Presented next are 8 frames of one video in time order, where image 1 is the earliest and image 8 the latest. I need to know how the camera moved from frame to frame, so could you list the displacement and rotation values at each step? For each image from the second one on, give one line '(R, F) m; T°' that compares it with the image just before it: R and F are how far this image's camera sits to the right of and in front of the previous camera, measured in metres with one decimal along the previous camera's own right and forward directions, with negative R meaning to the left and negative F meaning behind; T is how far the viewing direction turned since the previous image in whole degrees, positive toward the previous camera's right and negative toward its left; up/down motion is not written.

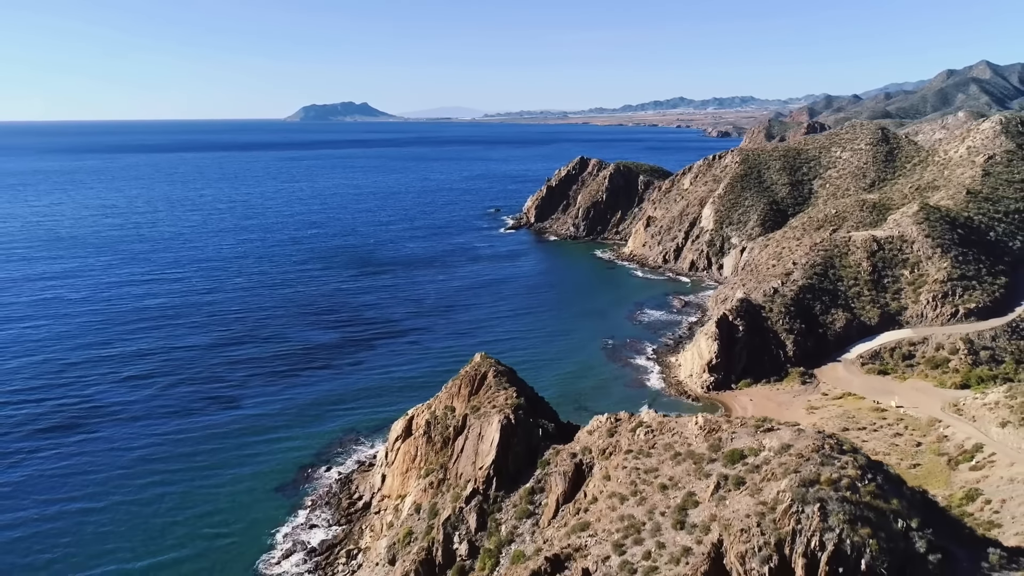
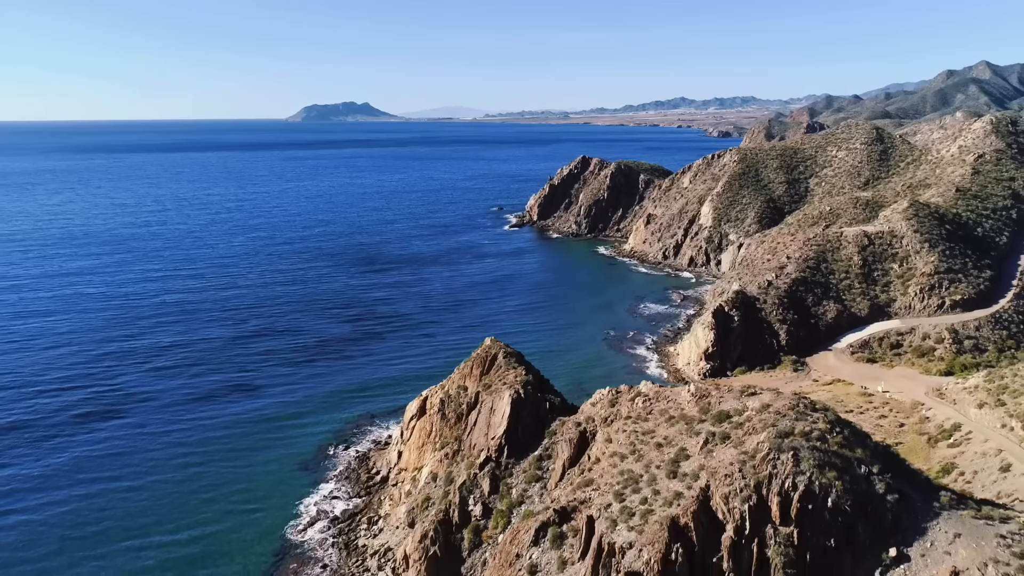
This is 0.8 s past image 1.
(-0.3, -2.0) m; 0°
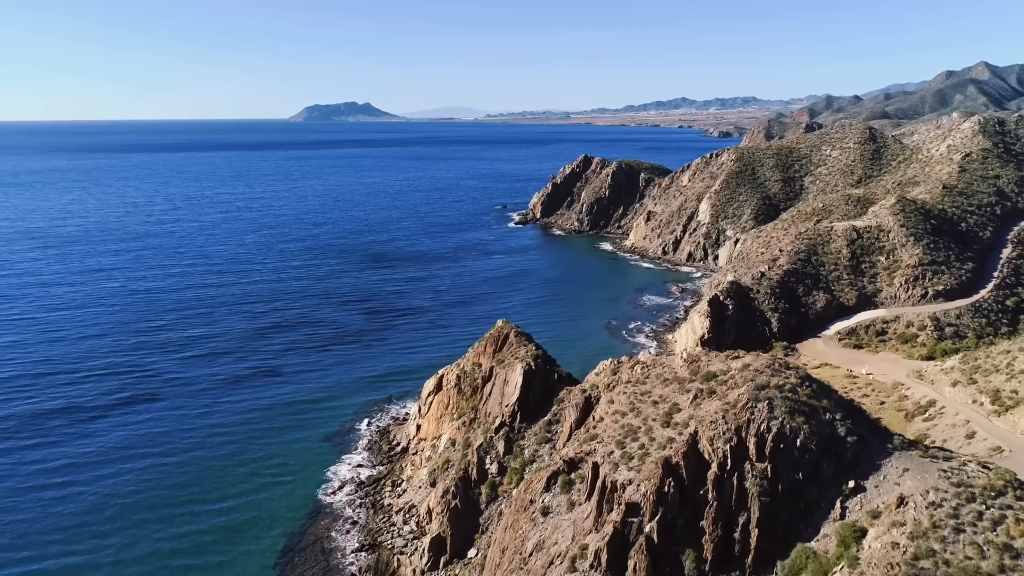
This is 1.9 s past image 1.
(-0.4, -2.7) m; 0°
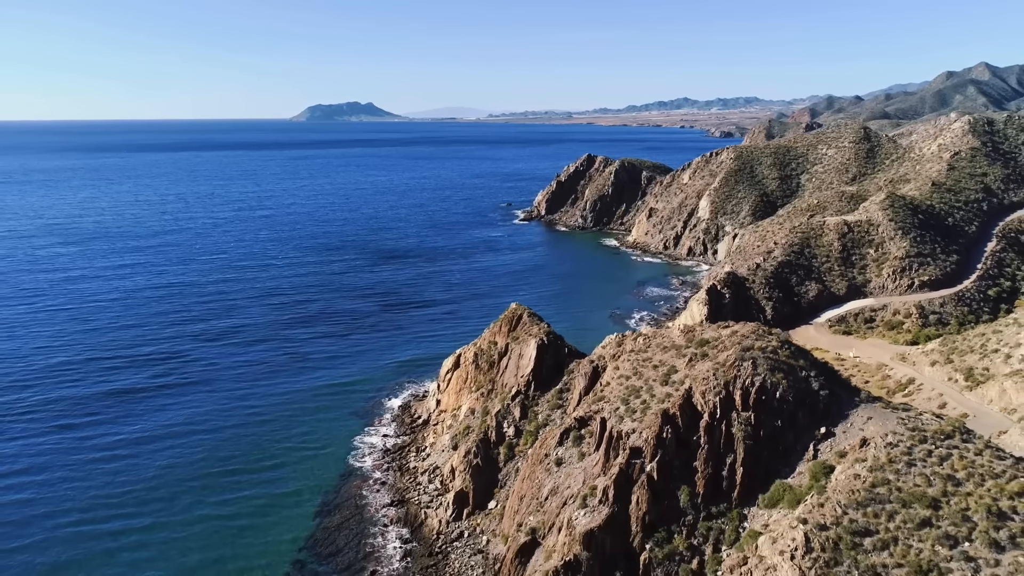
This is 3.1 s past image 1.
(-0.6, -2.9) m; 0°
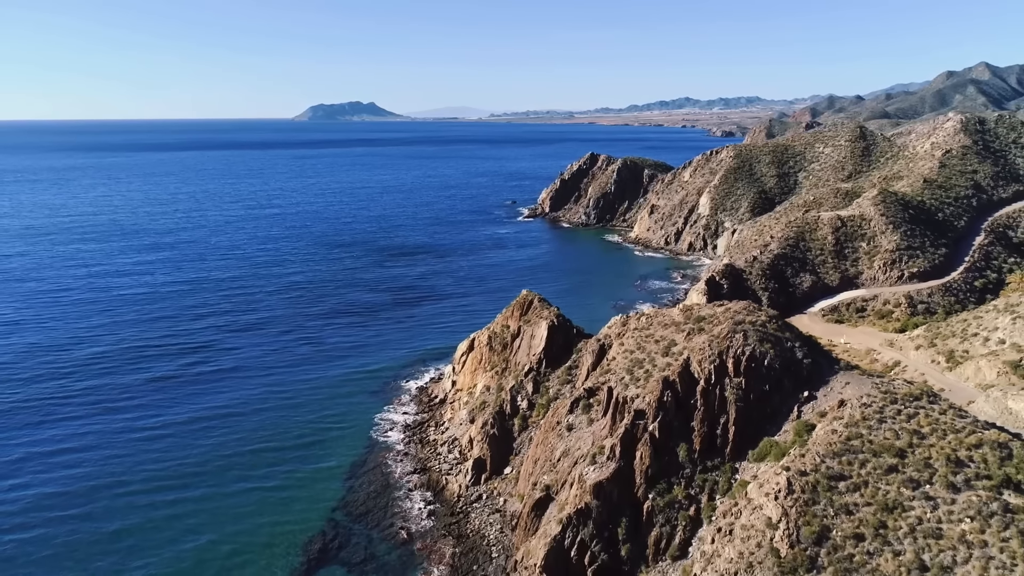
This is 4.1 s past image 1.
(-0.6, -2.5) m; 0°
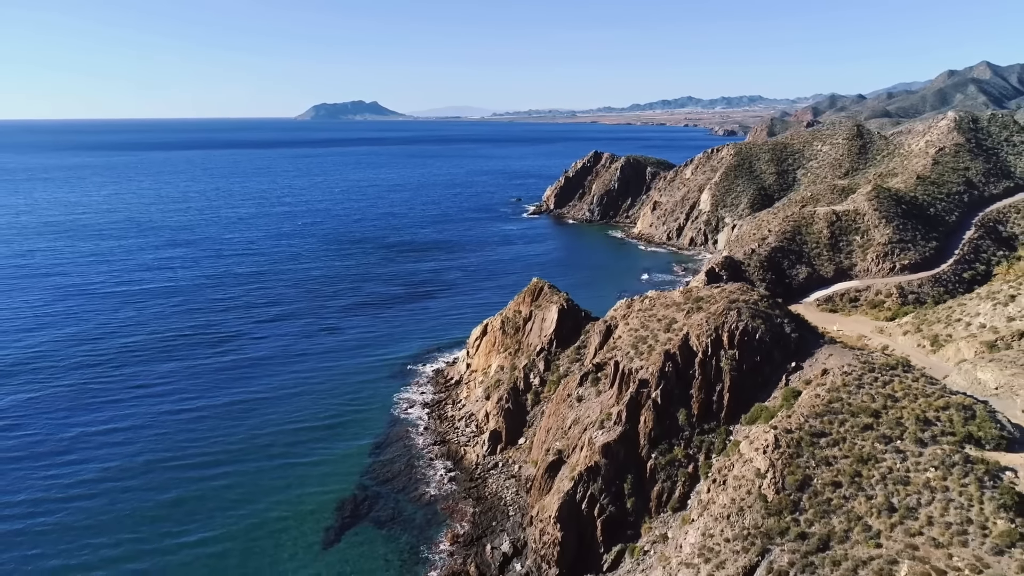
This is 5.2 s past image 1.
(-0.6, -2.5) m; 0°
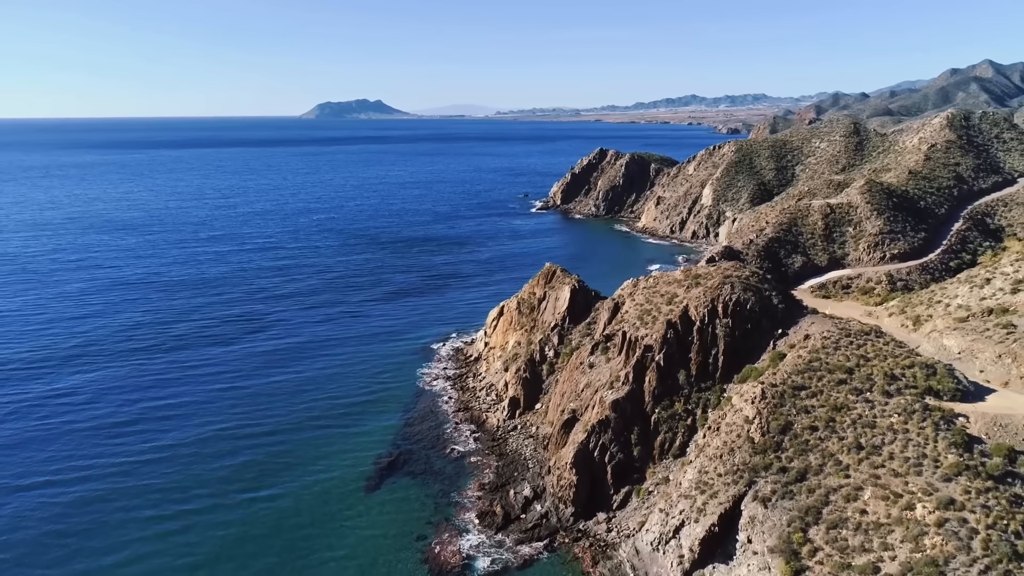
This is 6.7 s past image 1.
(-0.8, -3.5) m; 0°
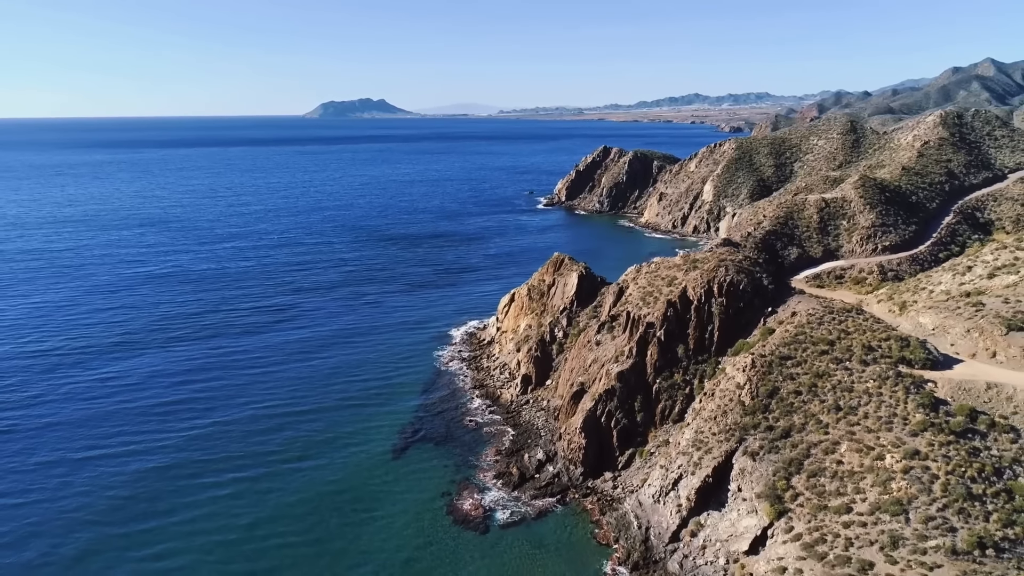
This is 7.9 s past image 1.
(-0.6, -2.9) m; 0°
